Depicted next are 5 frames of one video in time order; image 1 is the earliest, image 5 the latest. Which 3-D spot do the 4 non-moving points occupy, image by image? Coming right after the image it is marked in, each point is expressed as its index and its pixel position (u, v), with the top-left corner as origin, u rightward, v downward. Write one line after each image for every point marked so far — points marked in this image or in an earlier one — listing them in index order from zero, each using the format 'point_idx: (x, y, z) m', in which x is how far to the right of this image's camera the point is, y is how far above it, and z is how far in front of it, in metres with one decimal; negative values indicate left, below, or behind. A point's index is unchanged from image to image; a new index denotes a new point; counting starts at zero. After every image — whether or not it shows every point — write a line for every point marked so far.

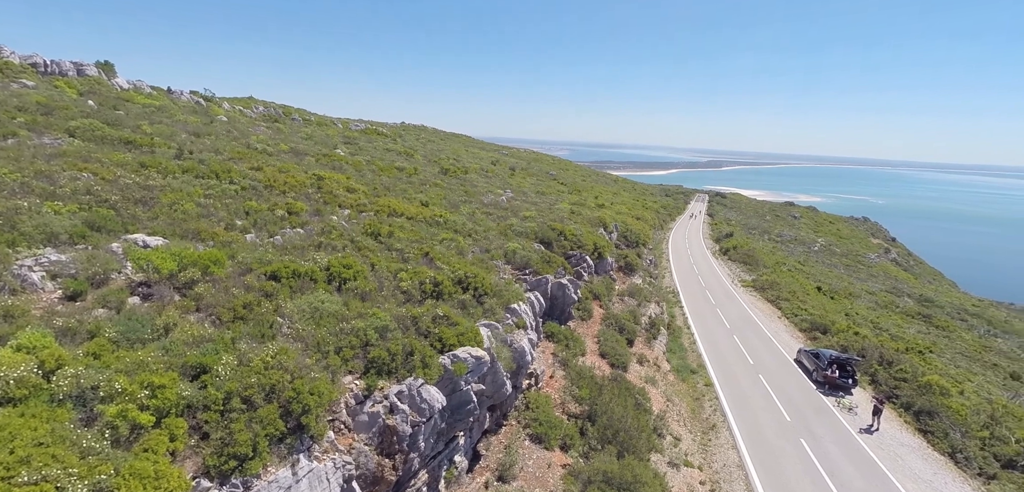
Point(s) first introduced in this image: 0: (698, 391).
0: (+7.3, -5.8, +20.6) m
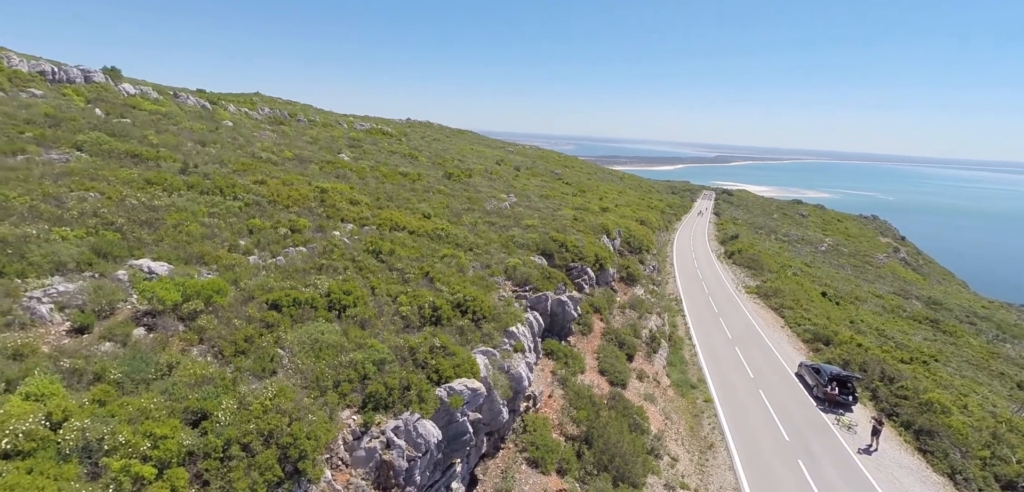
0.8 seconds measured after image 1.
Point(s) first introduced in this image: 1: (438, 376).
0: (+7.4, -6.4, +20.7) m
1: (-1.6, -2.7, +10.9) m
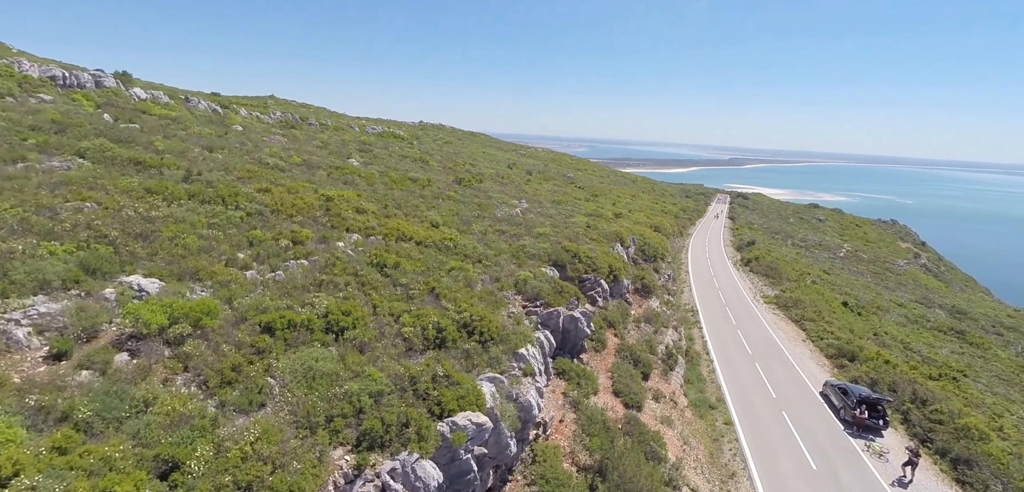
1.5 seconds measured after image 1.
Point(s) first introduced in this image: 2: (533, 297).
0: (+7.7, -6.9, +19.7) m
1: (-1.4, -3.1, +10.2) m
2: (+0.8, -1.8, +18.5) m
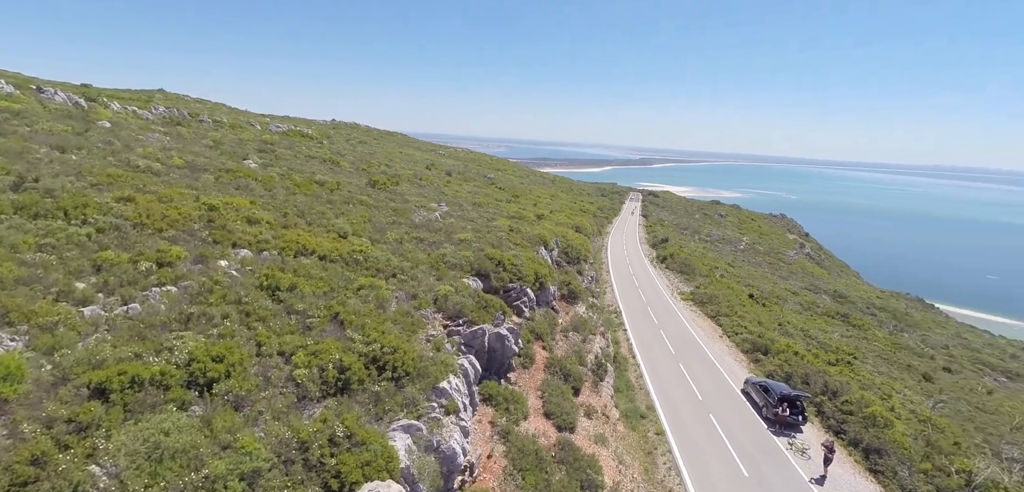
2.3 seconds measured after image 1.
0: (+5.0, -7.1, +18.9) m
1: (-2.6, -3.5, +8.1) m
2: (-1.8, -2.2, +16.6) m
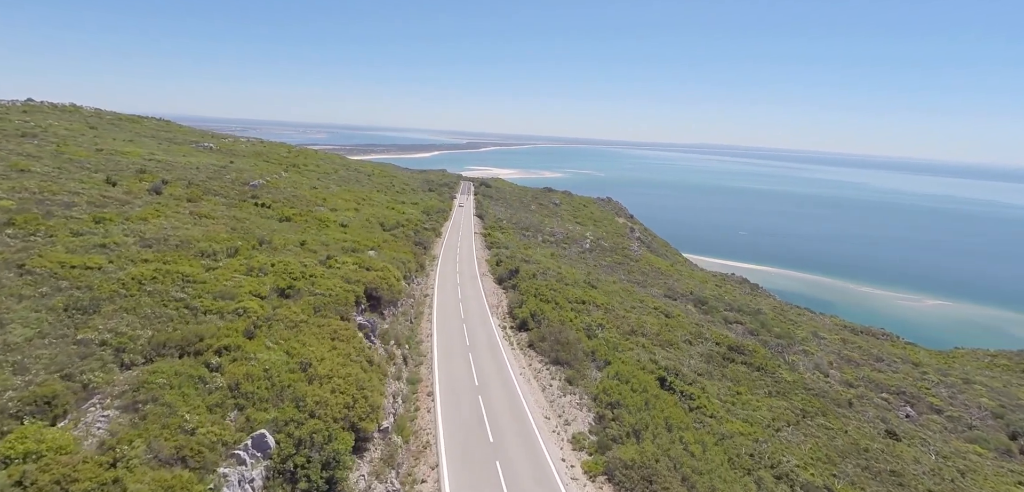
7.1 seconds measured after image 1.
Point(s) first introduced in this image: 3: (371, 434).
0: (+1.8, -12.4, -4.3) m
1: (-2.4, -9.7, -17.1) m
2: (-4.3, -8.1, -8.8) m
3: (-4.6, -6.1, +16.1) m
